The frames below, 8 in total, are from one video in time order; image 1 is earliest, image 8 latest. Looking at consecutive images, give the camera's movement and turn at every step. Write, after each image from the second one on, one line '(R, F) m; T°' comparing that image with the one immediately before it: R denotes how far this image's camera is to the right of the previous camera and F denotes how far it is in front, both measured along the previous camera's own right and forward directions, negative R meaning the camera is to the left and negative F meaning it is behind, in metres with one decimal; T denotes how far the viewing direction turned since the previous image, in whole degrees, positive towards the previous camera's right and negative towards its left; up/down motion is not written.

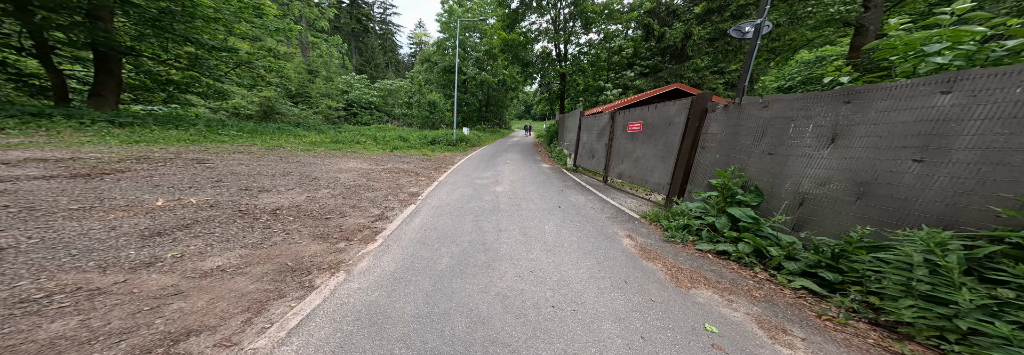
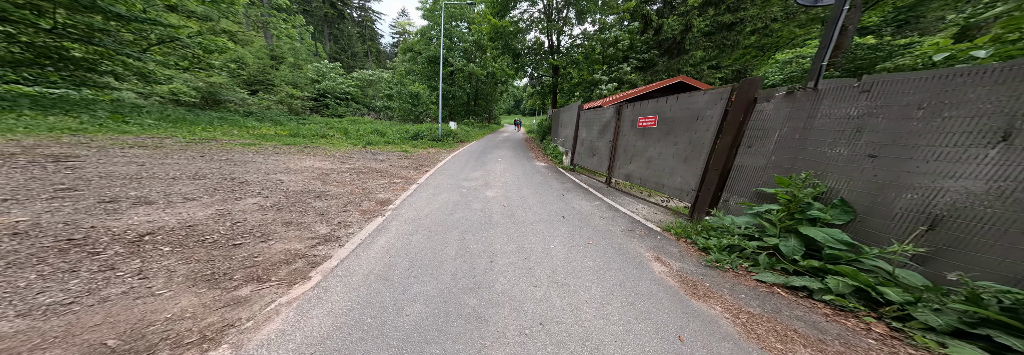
(-0.2, +1.1) m; +3°
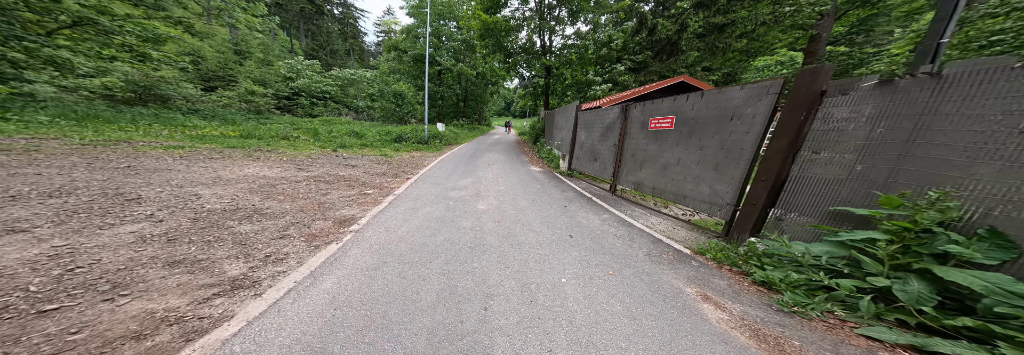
(-0.1, +0.9) m; +3°
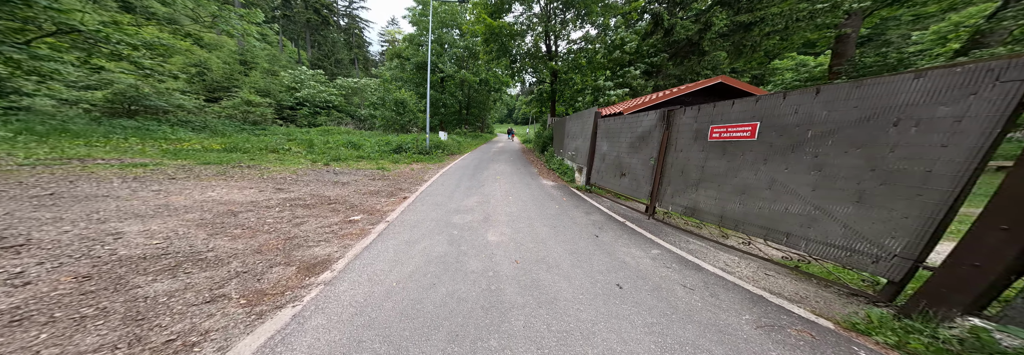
(-0.2, +0.9) m; -1°
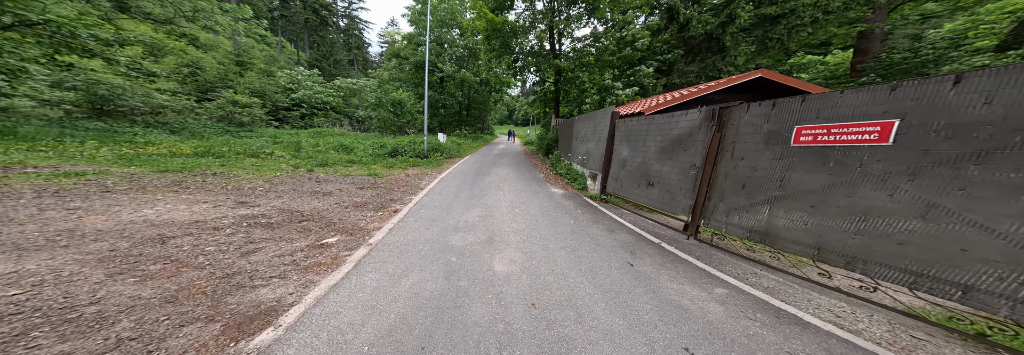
(-0.2, +0.8) m; 0°
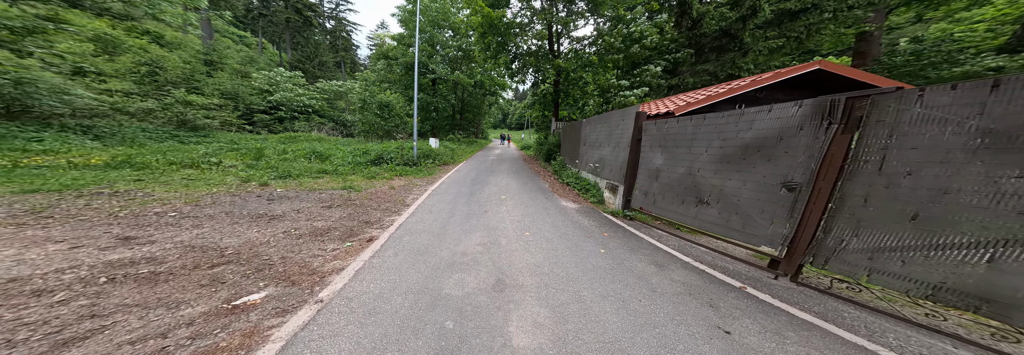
(-0.3, +1.1) m; +2°
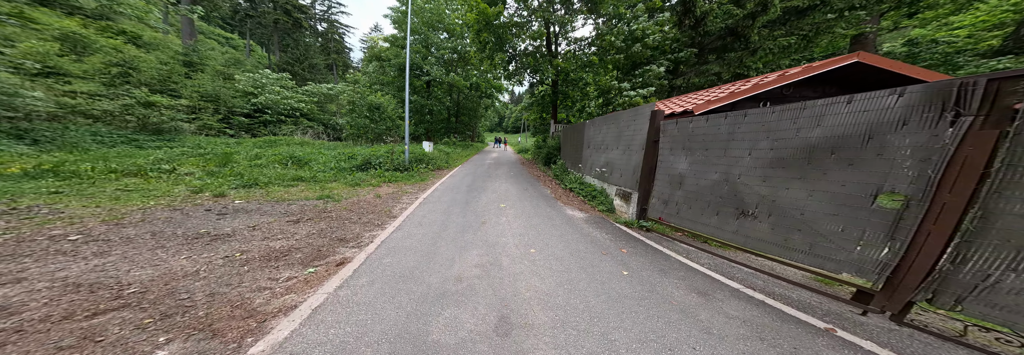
(-0.1, +0.6) m; +1°
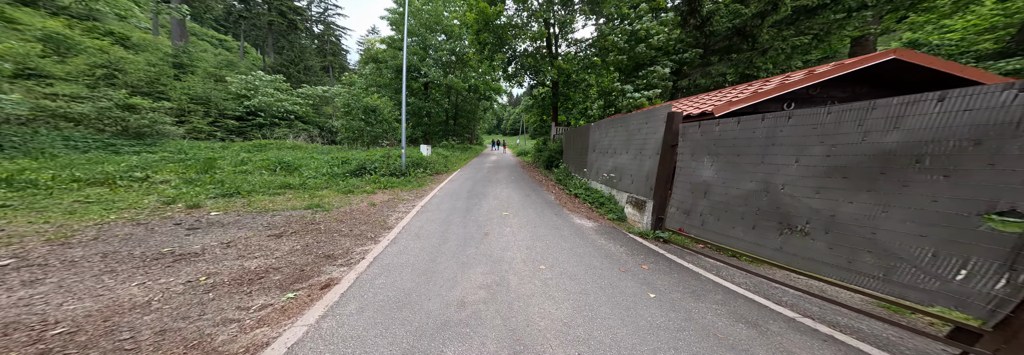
(-0.1, +0.4) m; +1°
